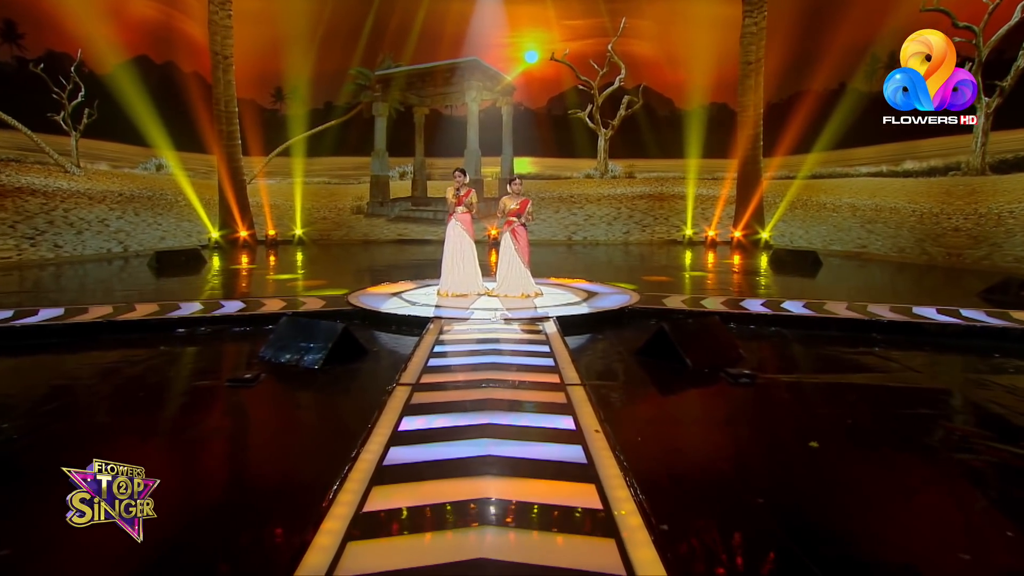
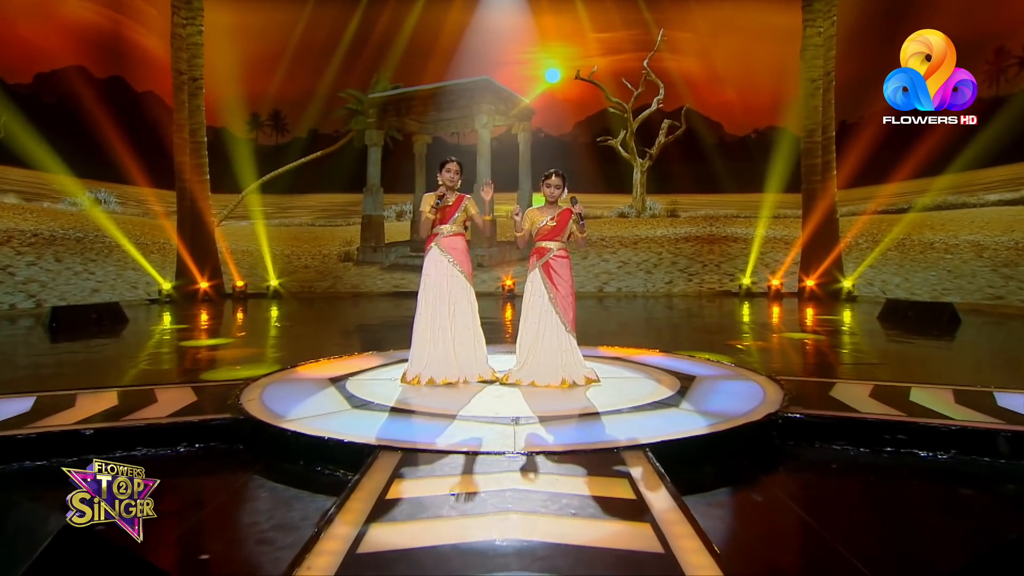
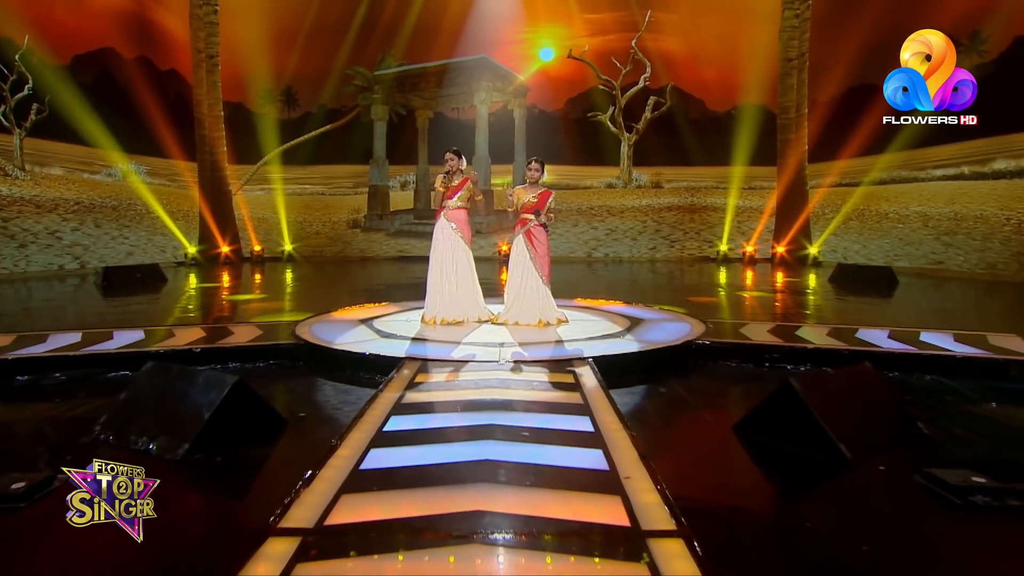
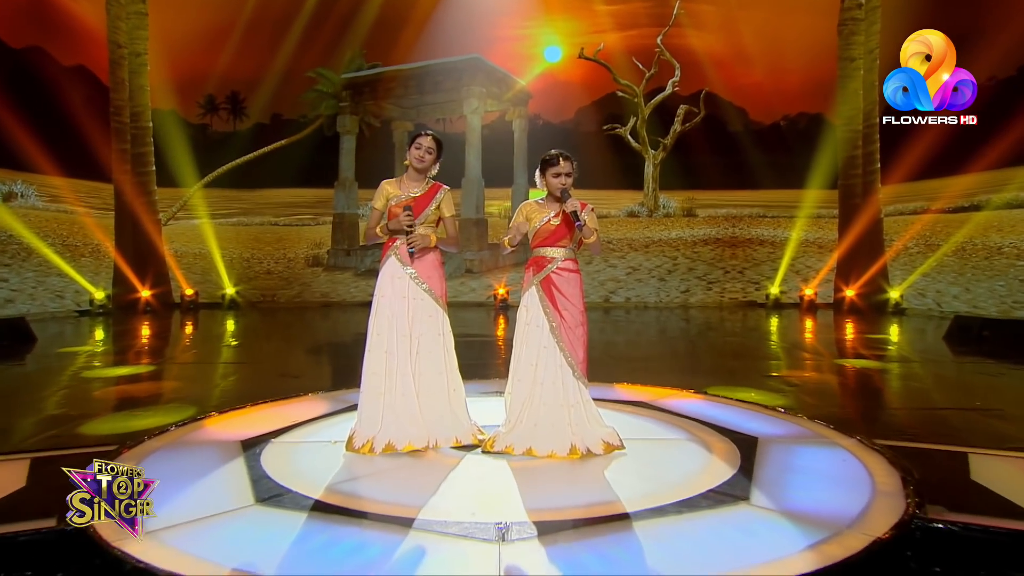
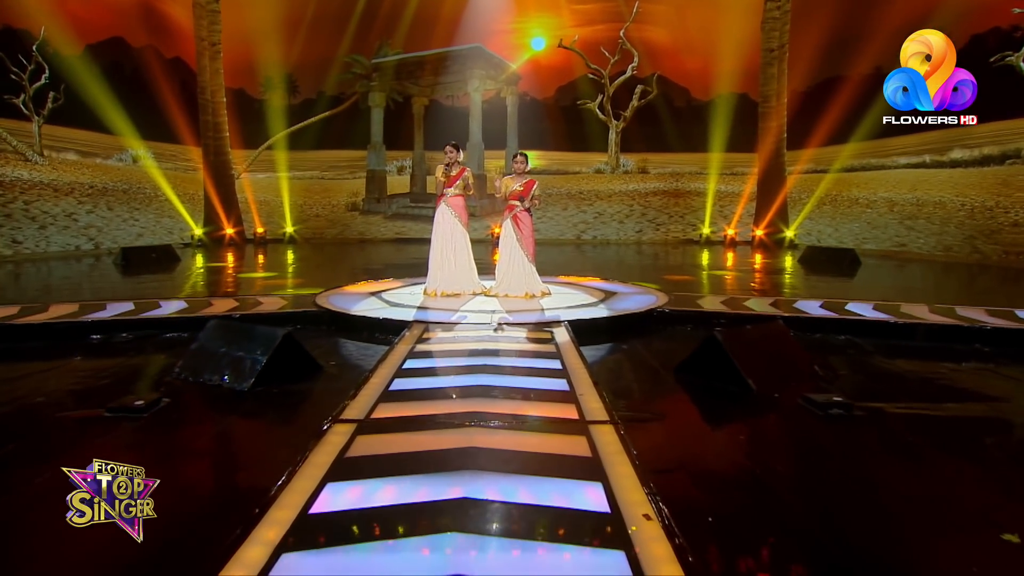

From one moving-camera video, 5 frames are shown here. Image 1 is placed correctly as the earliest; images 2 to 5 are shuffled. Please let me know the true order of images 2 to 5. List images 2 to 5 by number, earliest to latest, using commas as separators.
5, 3, 2, 4
